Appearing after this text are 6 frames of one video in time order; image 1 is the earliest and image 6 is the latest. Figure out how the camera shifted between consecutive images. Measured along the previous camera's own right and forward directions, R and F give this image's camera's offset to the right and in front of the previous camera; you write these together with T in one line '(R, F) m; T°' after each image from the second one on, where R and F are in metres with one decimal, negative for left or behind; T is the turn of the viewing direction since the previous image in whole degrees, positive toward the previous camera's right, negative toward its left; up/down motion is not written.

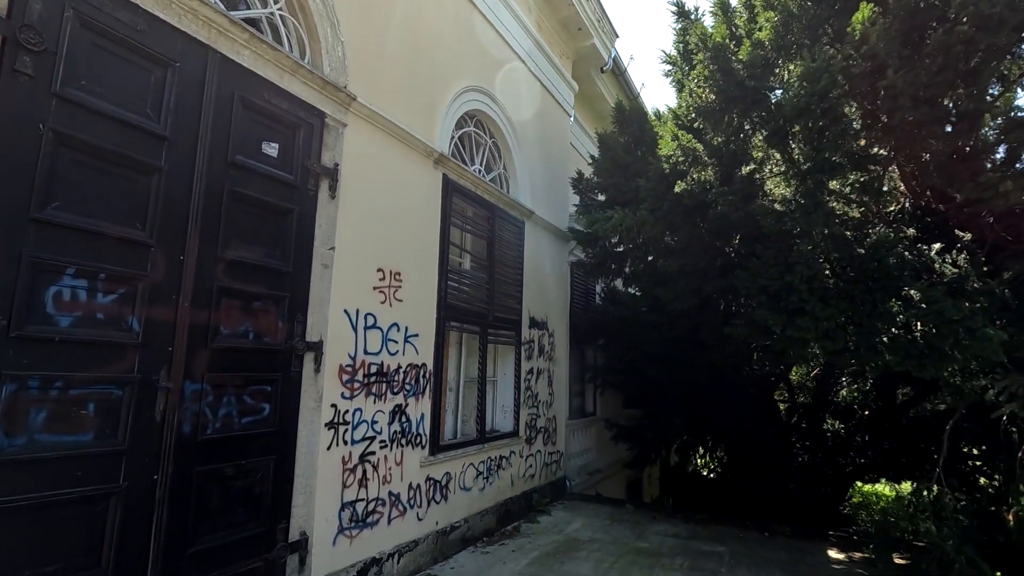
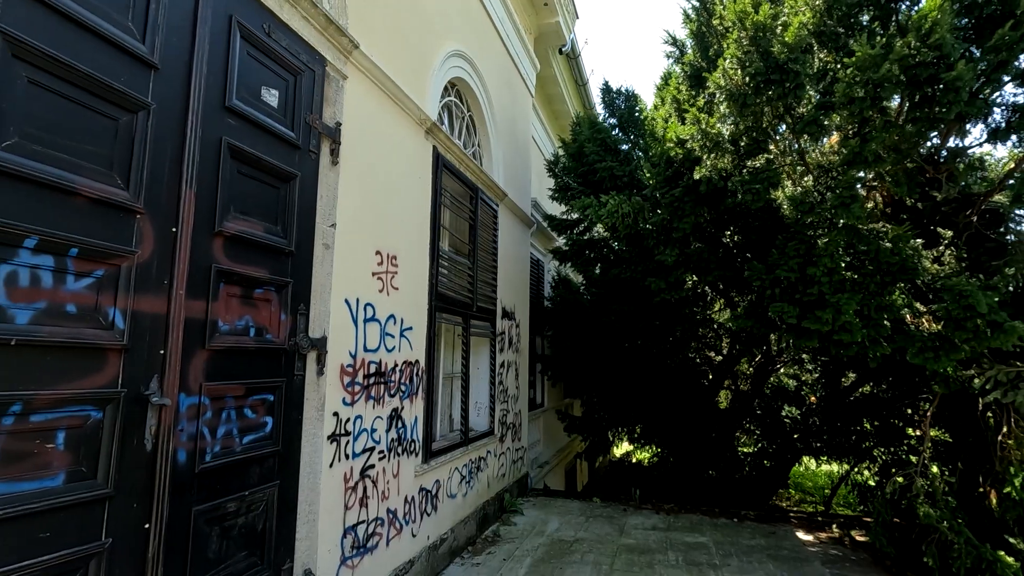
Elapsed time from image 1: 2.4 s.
(-1.0, +0.6) m; +11°
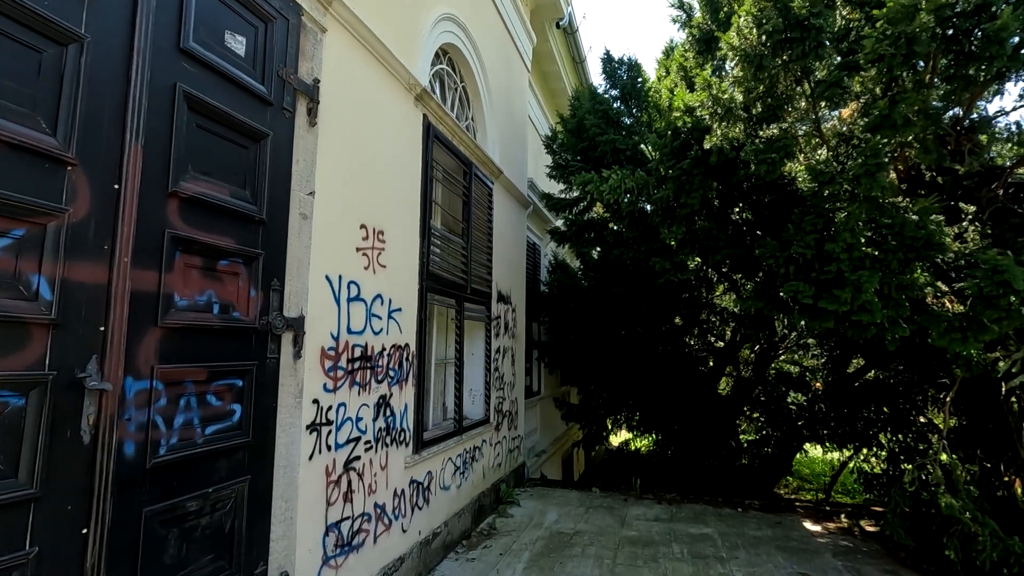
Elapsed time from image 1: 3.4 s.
(0.0, +0.3) m; +1°
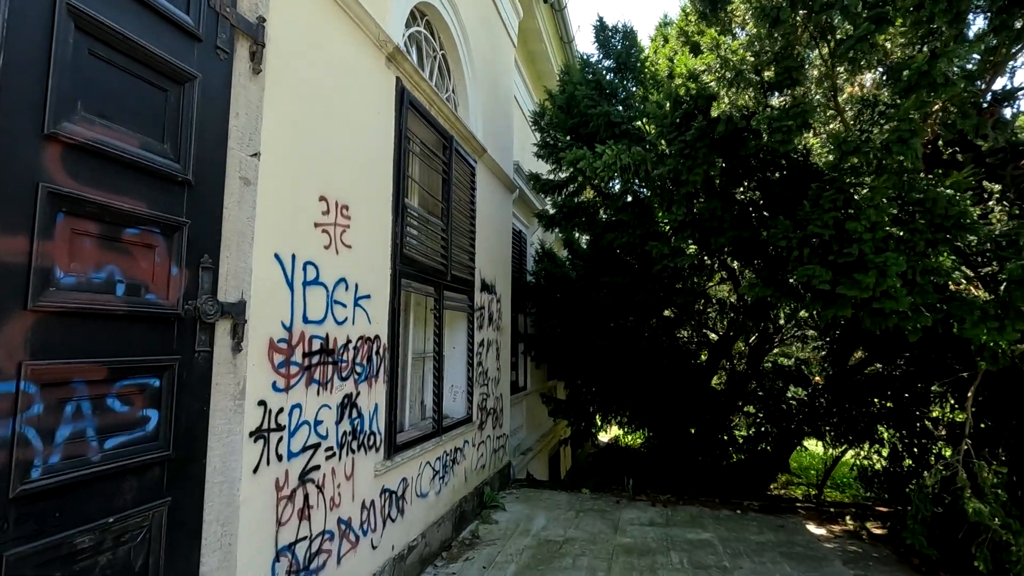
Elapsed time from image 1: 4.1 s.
(0.0, +0.5) m; +2°
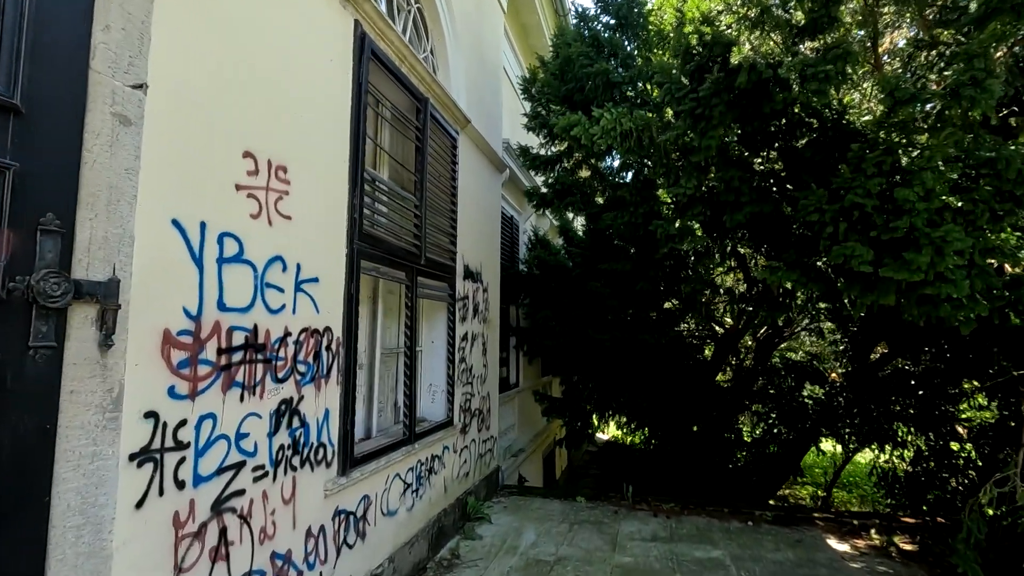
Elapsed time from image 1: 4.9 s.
(+0.1, +0.7) m; 0°
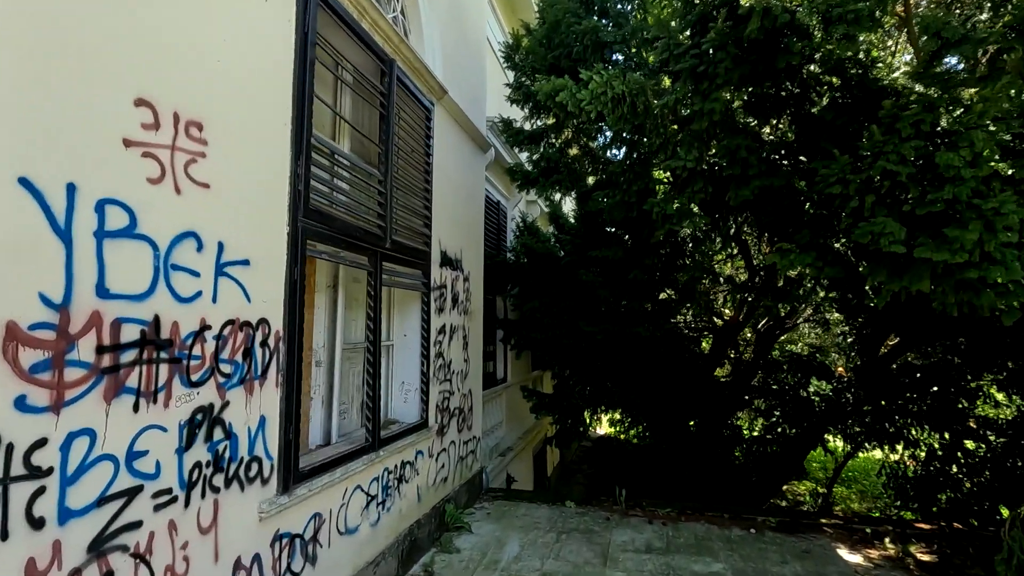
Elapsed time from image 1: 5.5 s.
(+0.1, +0.5) m; +1°
